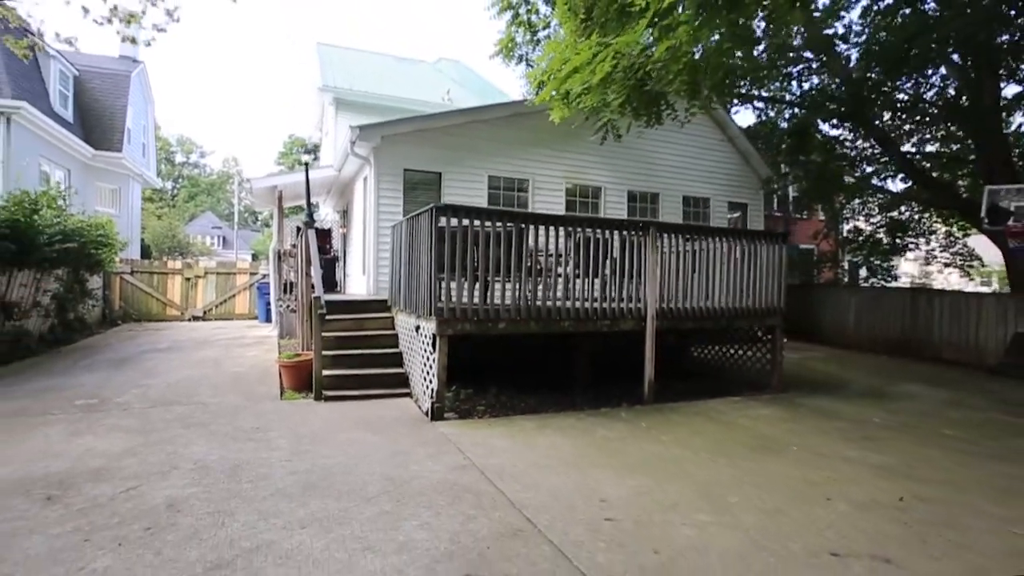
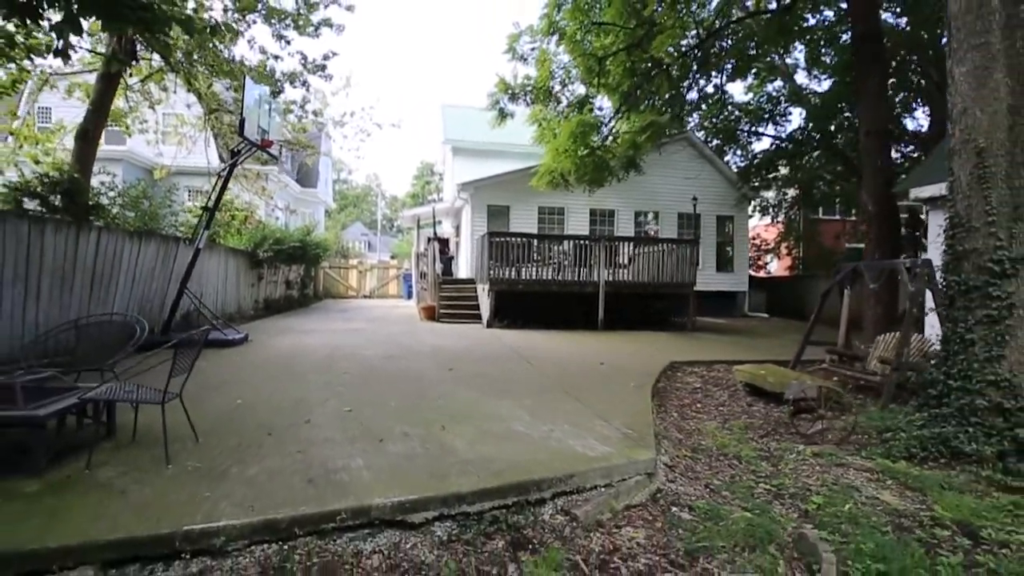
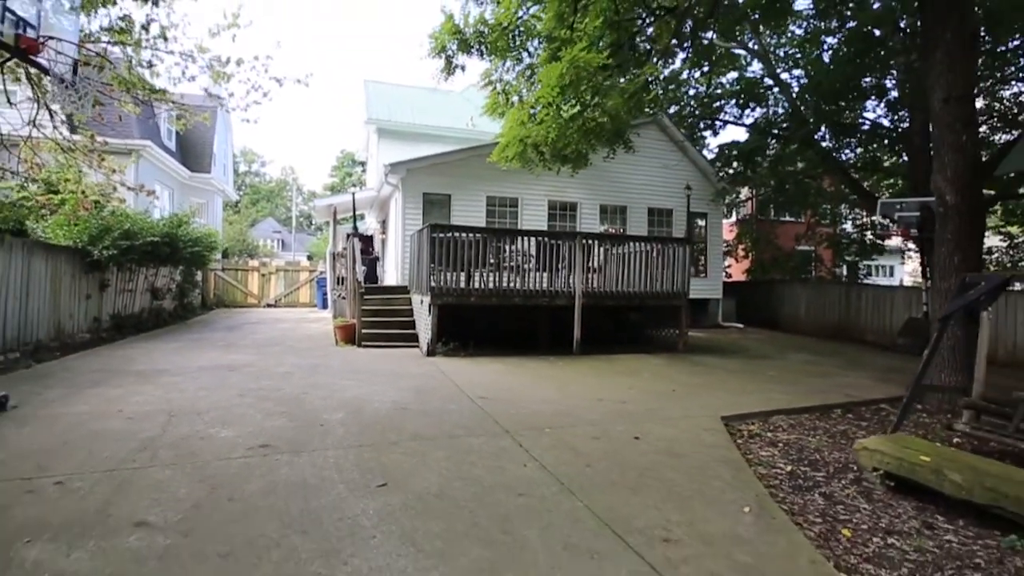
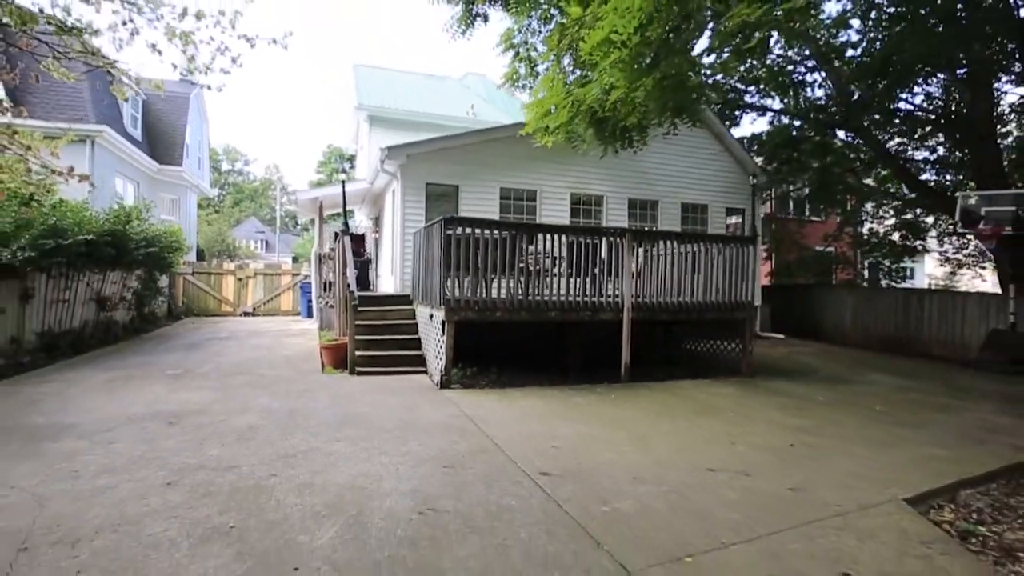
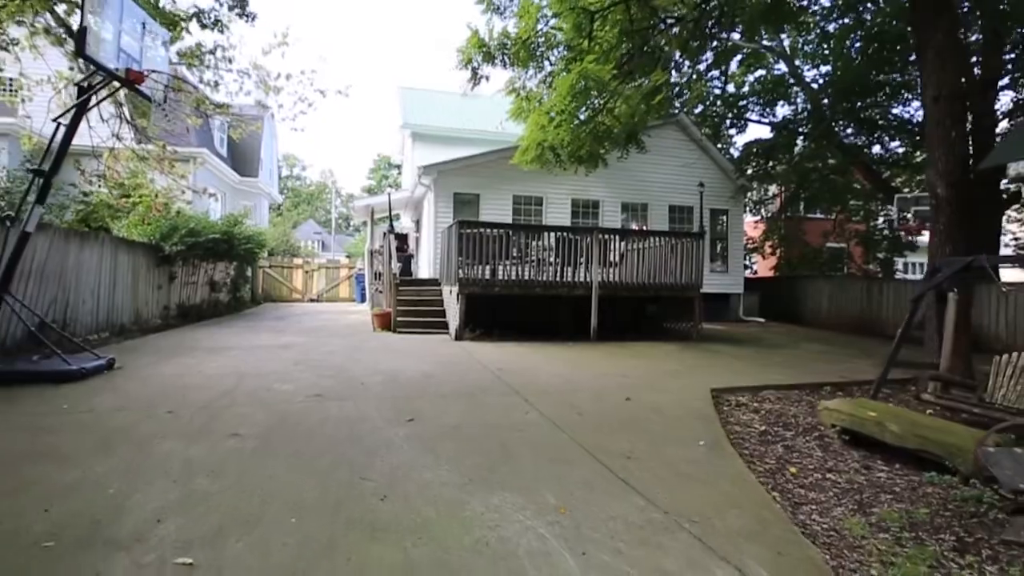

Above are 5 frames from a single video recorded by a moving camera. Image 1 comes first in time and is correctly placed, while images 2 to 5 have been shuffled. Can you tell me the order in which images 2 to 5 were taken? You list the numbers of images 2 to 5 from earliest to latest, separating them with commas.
4, 3, 5, 2
